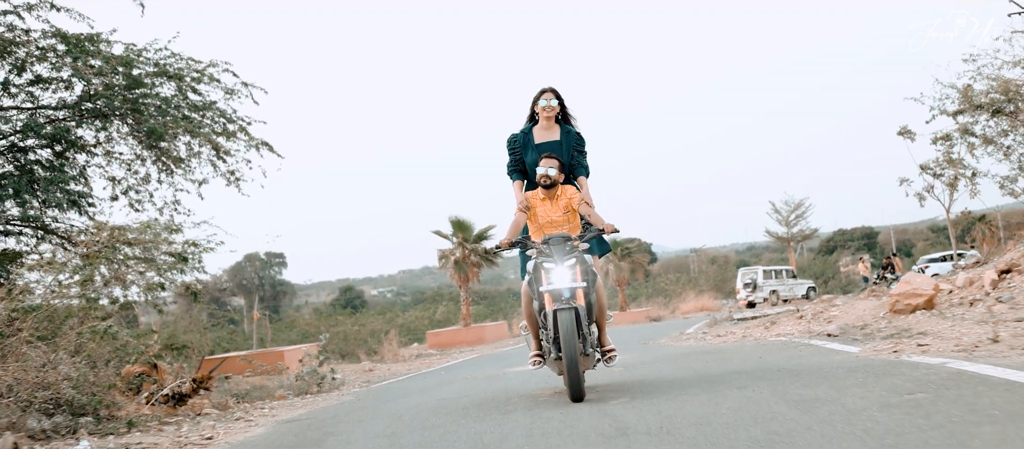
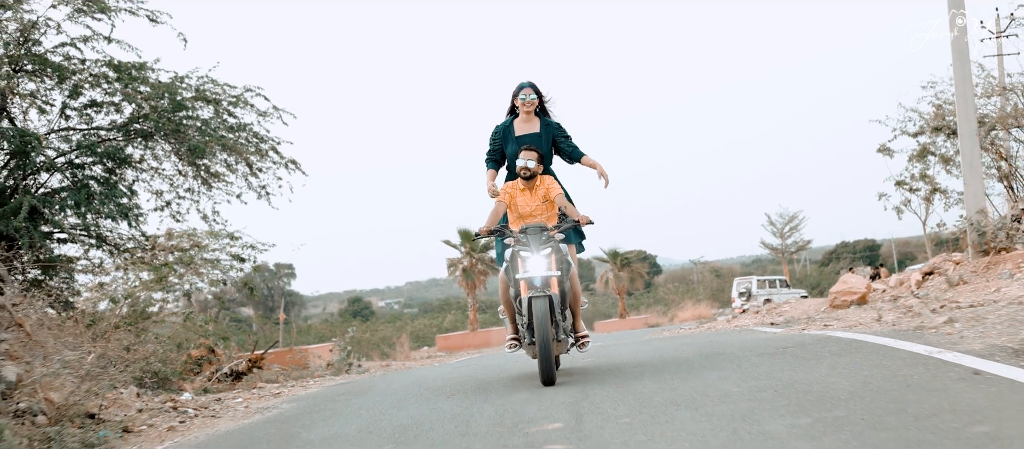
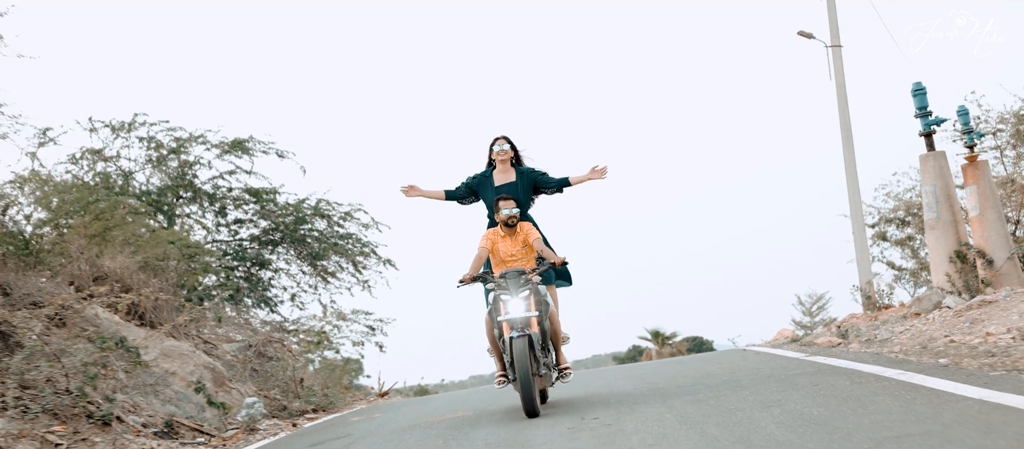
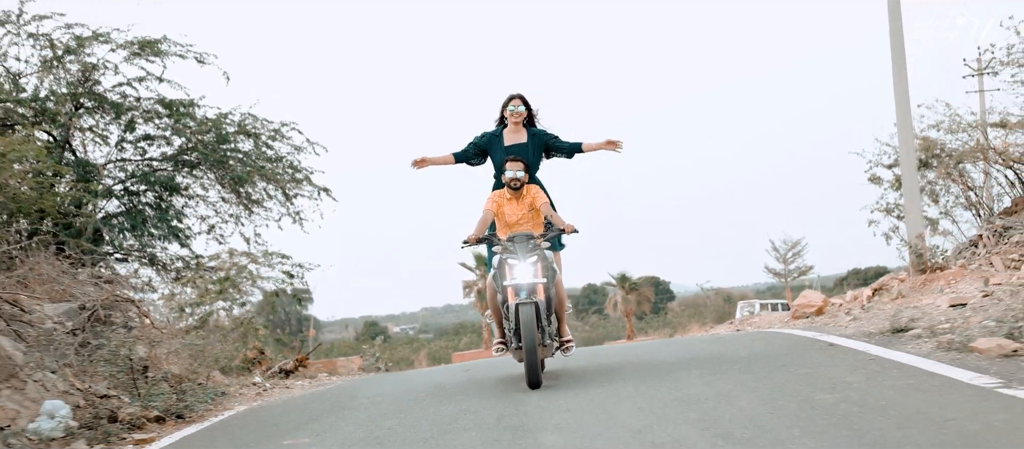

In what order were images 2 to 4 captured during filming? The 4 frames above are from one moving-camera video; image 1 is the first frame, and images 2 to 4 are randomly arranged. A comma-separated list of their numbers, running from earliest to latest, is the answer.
2, 4, 3
